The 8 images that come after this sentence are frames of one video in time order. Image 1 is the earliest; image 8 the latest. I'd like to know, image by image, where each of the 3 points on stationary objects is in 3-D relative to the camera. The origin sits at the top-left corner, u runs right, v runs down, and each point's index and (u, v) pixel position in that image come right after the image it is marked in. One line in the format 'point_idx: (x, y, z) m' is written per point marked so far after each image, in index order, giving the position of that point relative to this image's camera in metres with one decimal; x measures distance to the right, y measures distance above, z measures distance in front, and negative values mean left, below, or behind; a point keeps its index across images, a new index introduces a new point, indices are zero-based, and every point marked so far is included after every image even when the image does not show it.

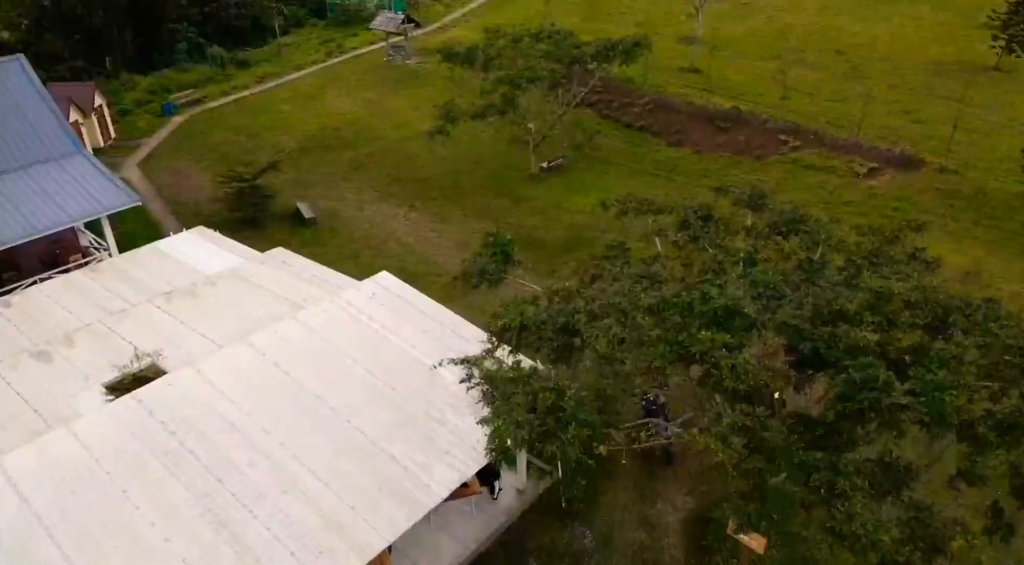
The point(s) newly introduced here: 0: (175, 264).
0: (-8.0, +0.4, +16.5) m
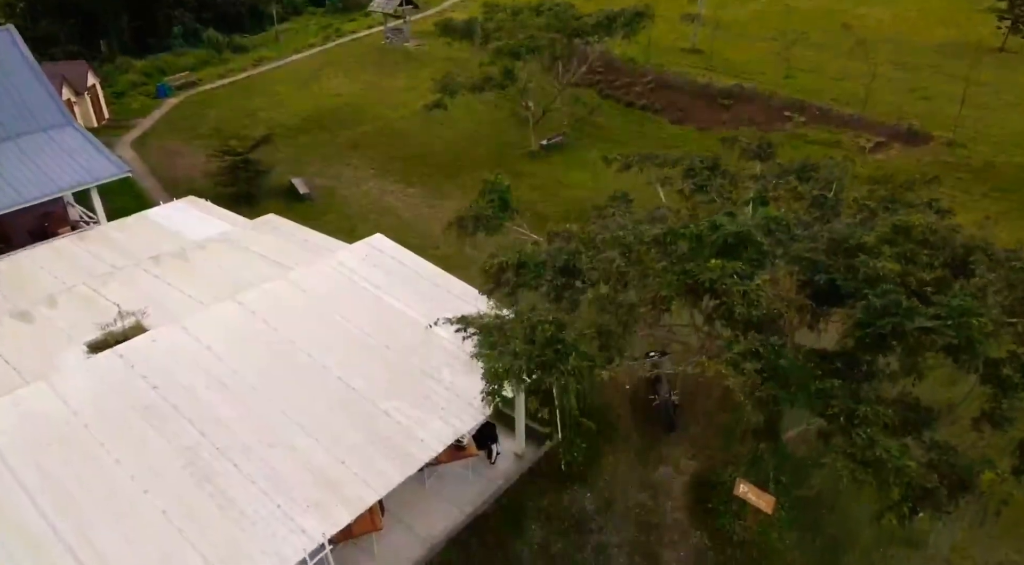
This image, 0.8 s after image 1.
0: (-8.1, +1.2, +16.1) m
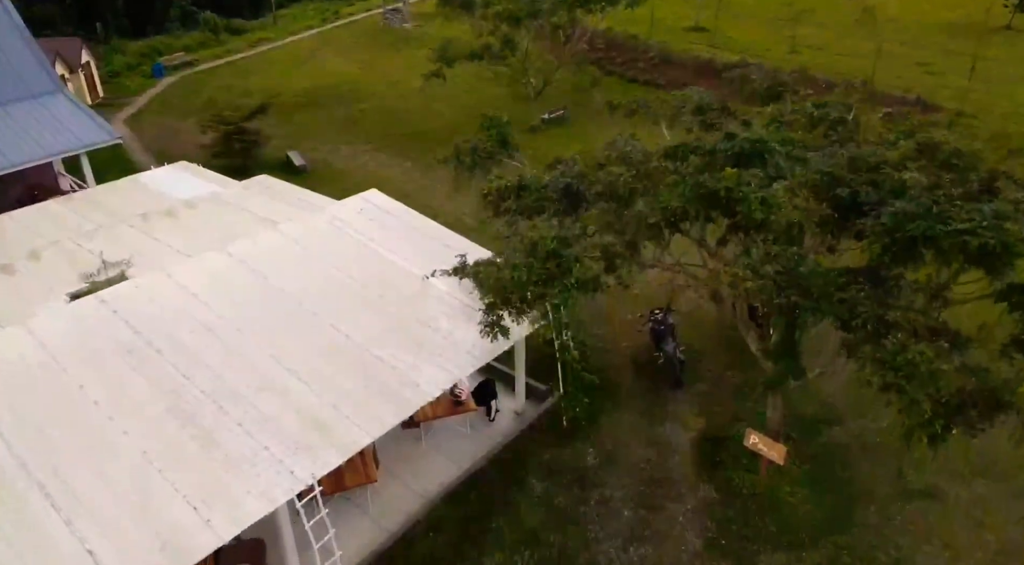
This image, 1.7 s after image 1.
0: (-8.1, +2.0, +15.6) m
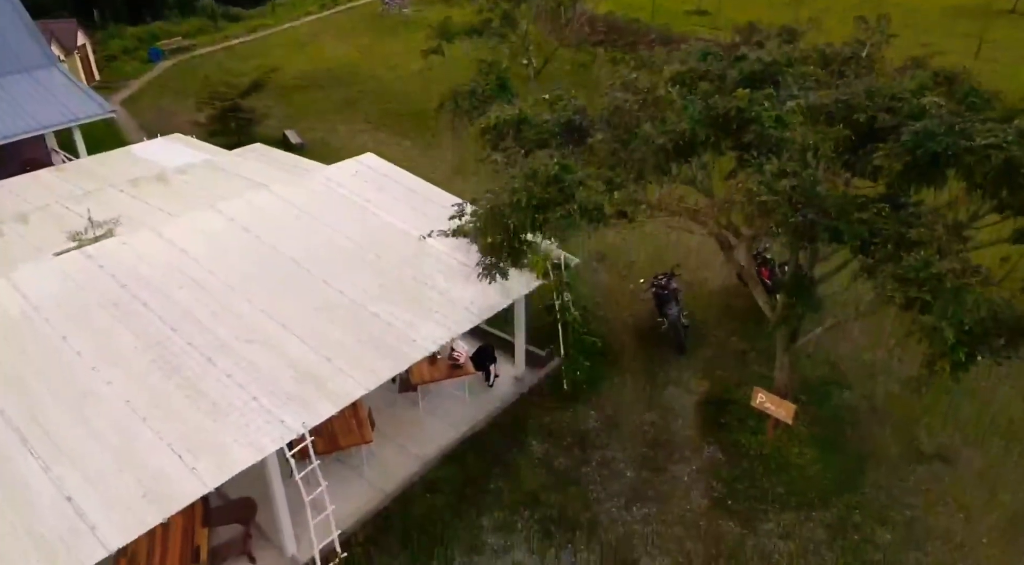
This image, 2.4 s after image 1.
0: (-8.1, +2.7, +15.3) m
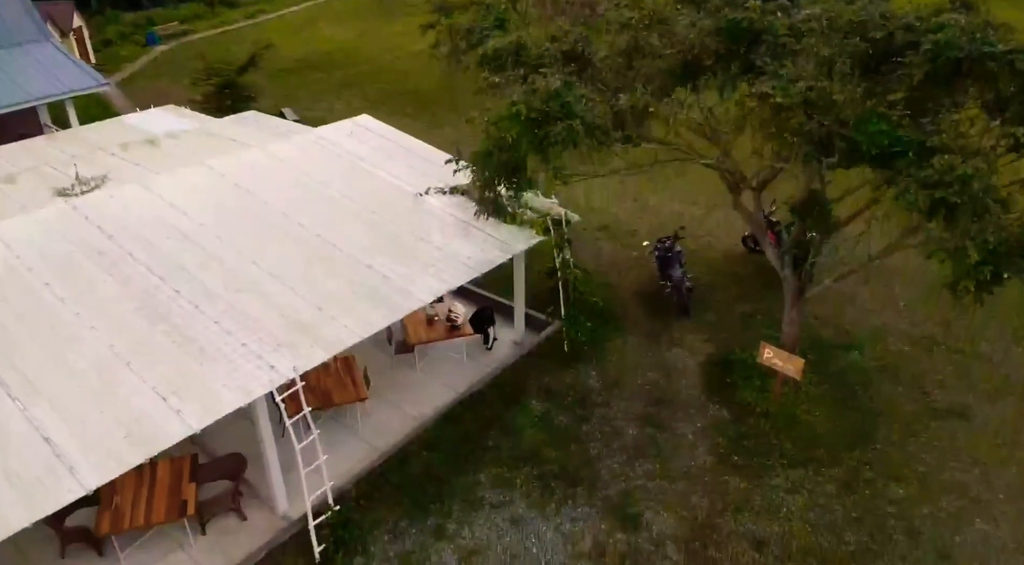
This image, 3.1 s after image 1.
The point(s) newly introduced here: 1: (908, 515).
0: (-8.1, +3.3, +15.0) m
1: (+4.3, -2.5, +7.6) m
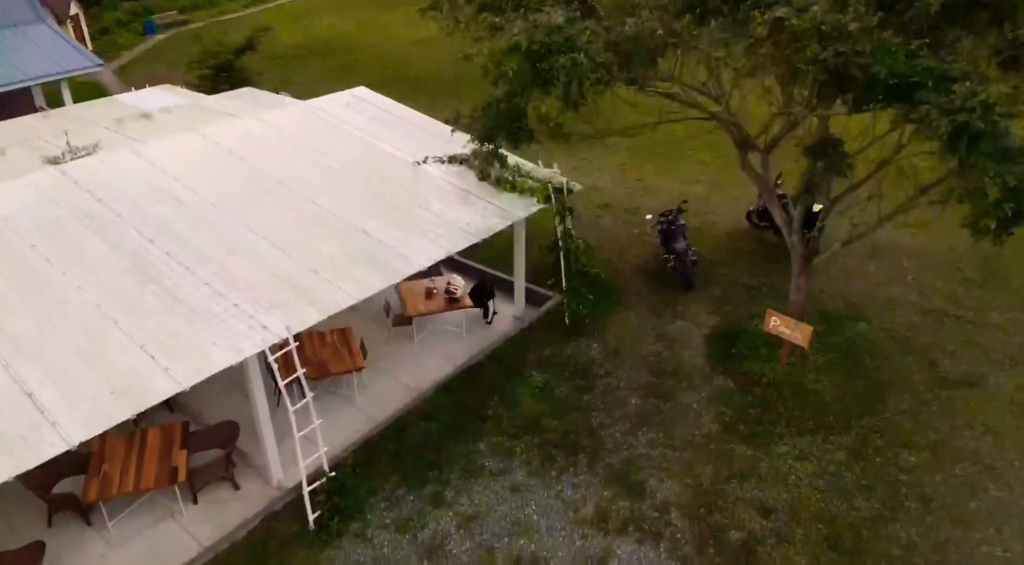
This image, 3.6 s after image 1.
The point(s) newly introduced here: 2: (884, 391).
0: (-8.1, +3.8, +14.8) m
1: (+4.3, -2.1, +7.4) m
2: (+4.6, -1.3, +8.6) m
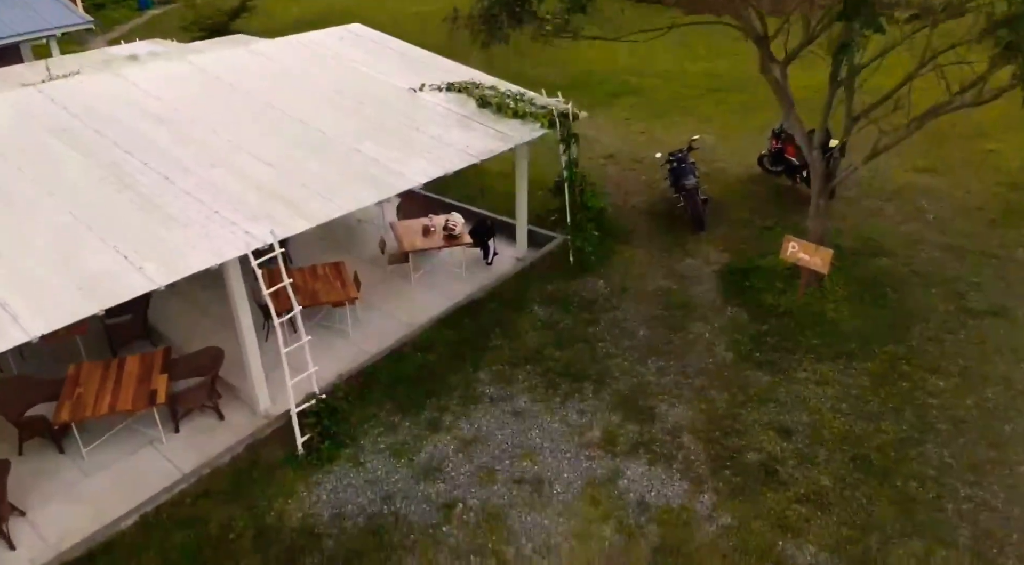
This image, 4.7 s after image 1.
0: (-8.0, +4.7, +14.3) m
1: (+4.3, -1.2, +6.9) m
2: (+4.6, -0.4, +8.1) m
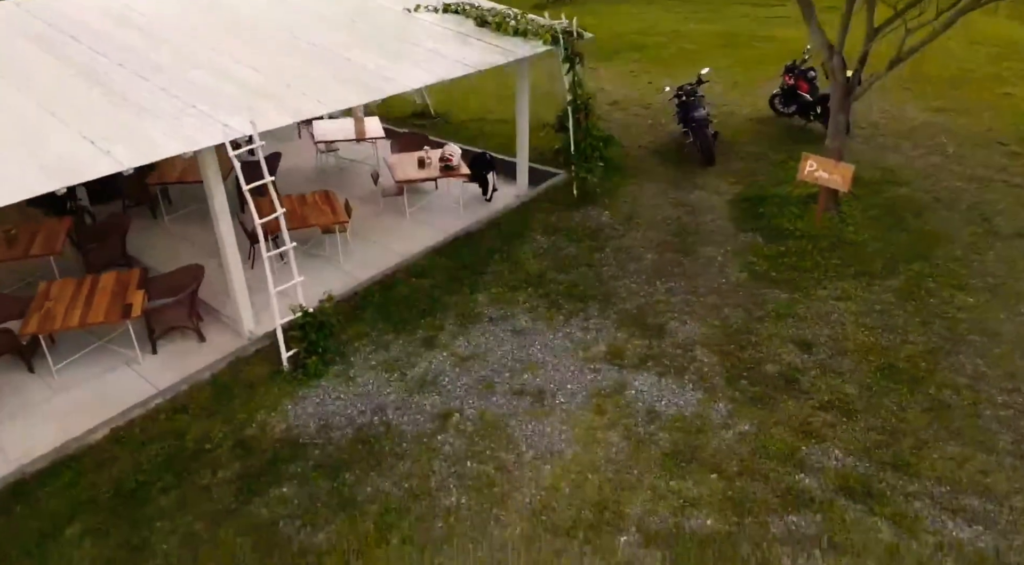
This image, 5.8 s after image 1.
0: (-8.0, +5.6, +13.8) m
1: (+4.3, -0.3, +6.4) m
2: (+4.6, +0.4, +7.7) m
